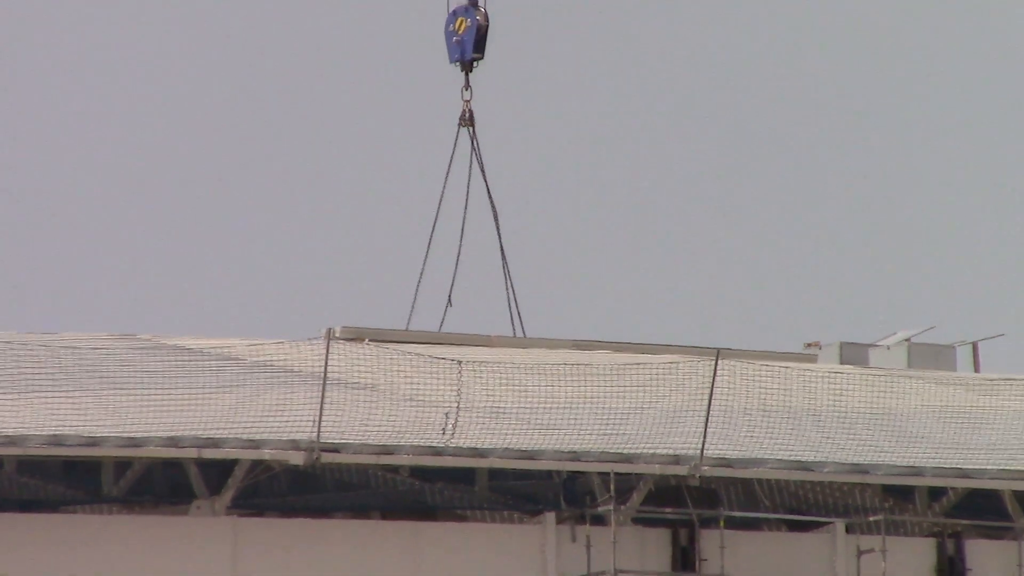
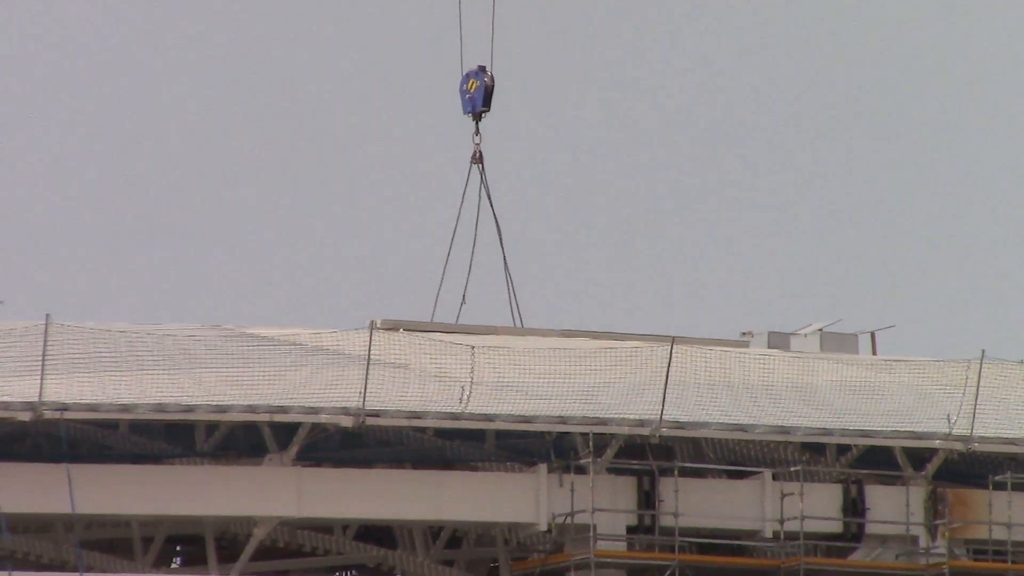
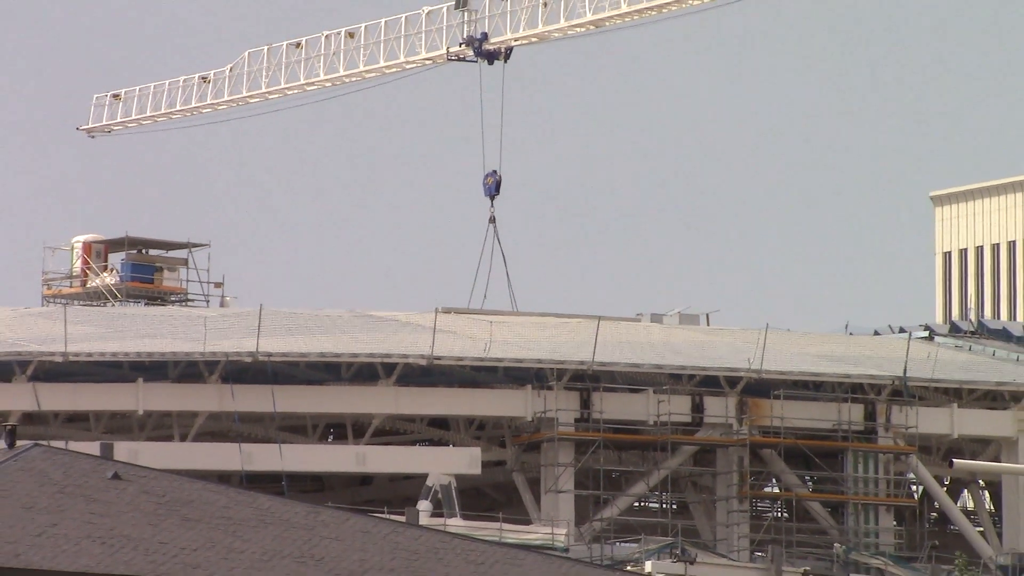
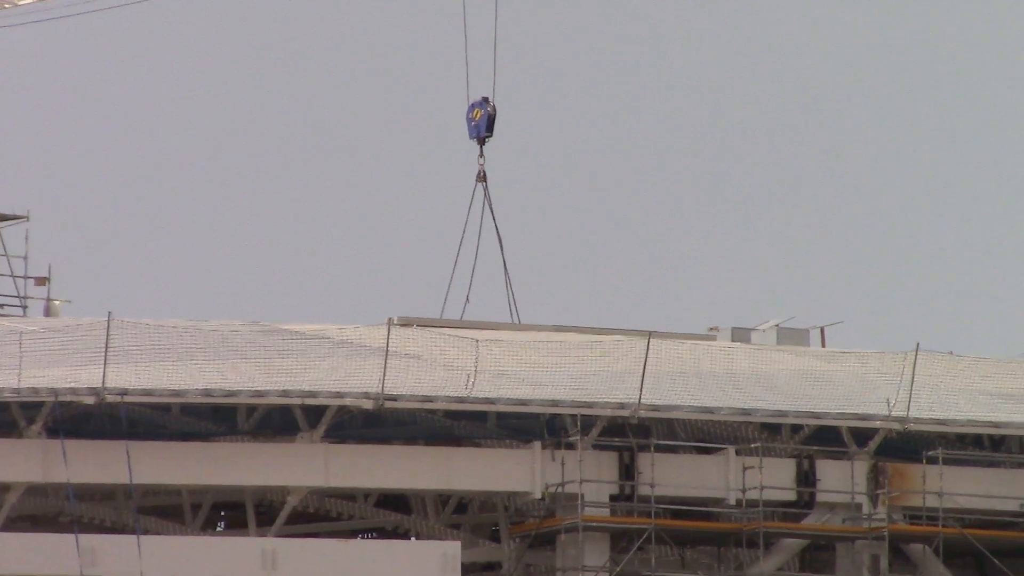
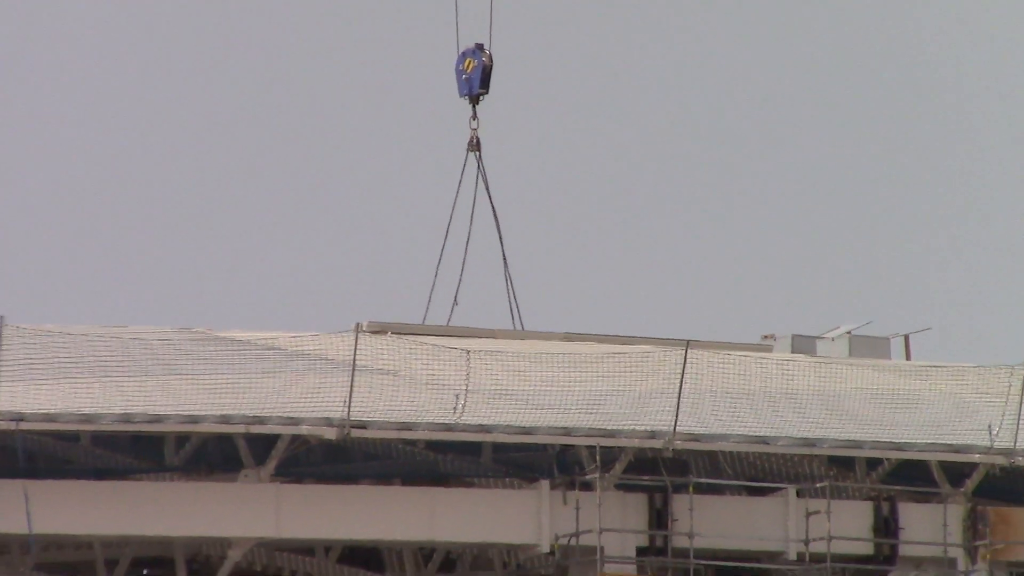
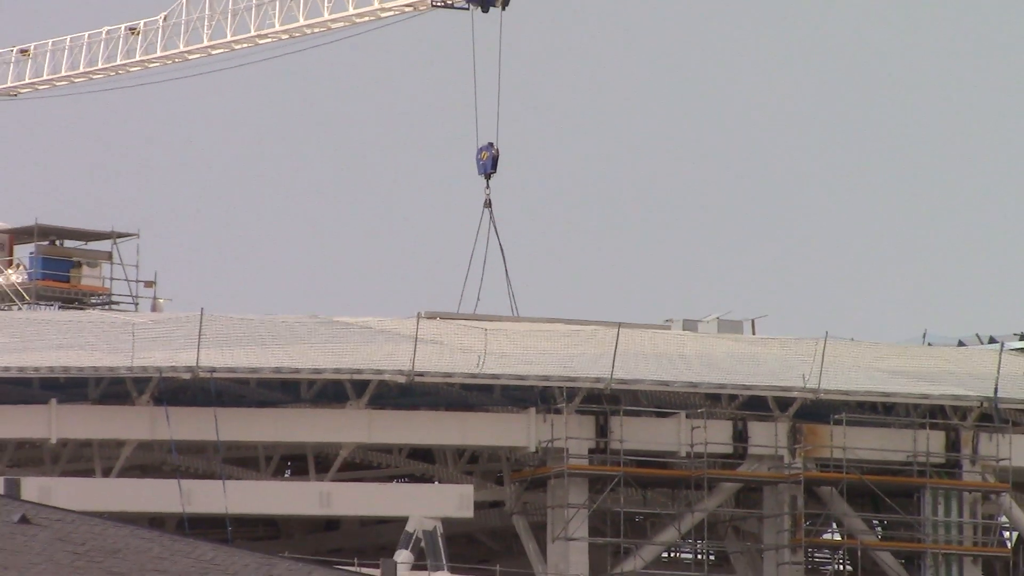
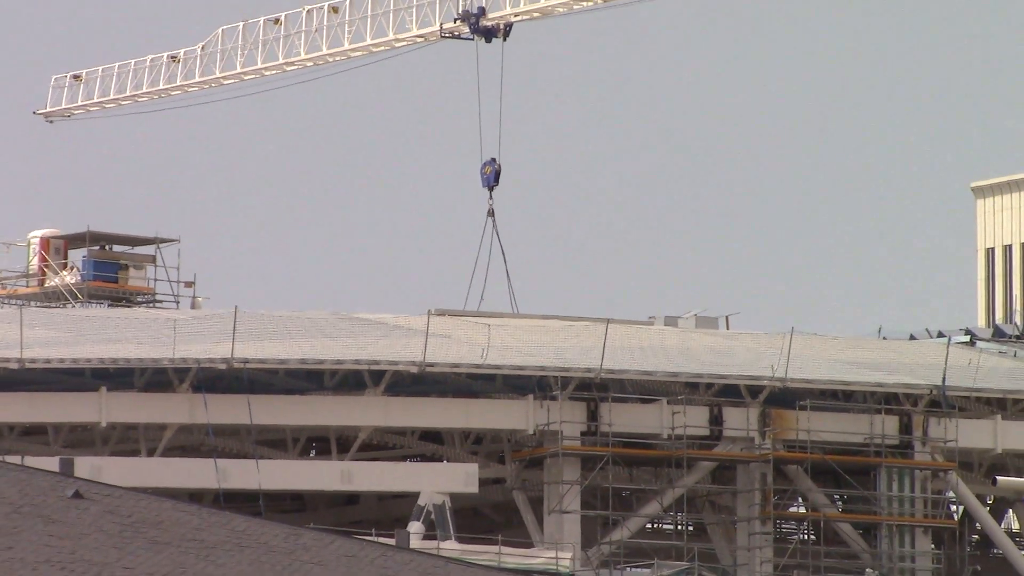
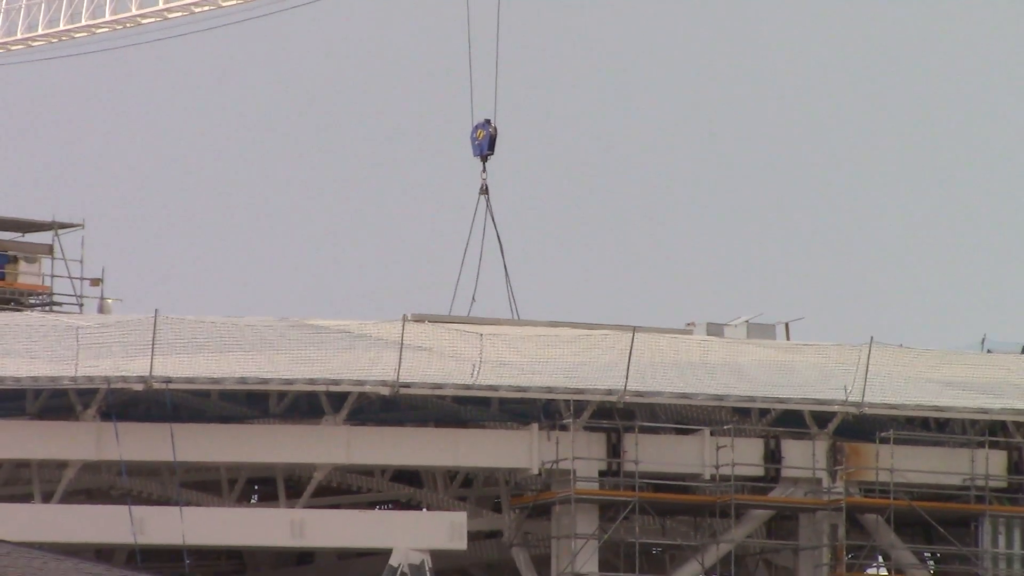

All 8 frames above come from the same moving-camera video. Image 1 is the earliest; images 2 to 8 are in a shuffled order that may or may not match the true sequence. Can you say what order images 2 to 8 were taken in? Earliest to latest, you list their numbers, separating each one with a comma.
5, 2, 4, 8, 6, 7, 3
